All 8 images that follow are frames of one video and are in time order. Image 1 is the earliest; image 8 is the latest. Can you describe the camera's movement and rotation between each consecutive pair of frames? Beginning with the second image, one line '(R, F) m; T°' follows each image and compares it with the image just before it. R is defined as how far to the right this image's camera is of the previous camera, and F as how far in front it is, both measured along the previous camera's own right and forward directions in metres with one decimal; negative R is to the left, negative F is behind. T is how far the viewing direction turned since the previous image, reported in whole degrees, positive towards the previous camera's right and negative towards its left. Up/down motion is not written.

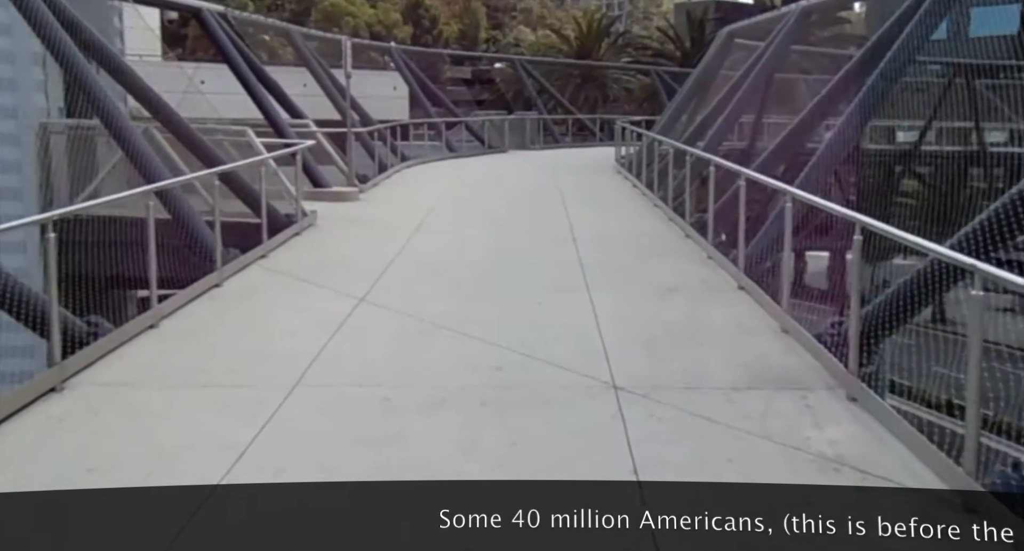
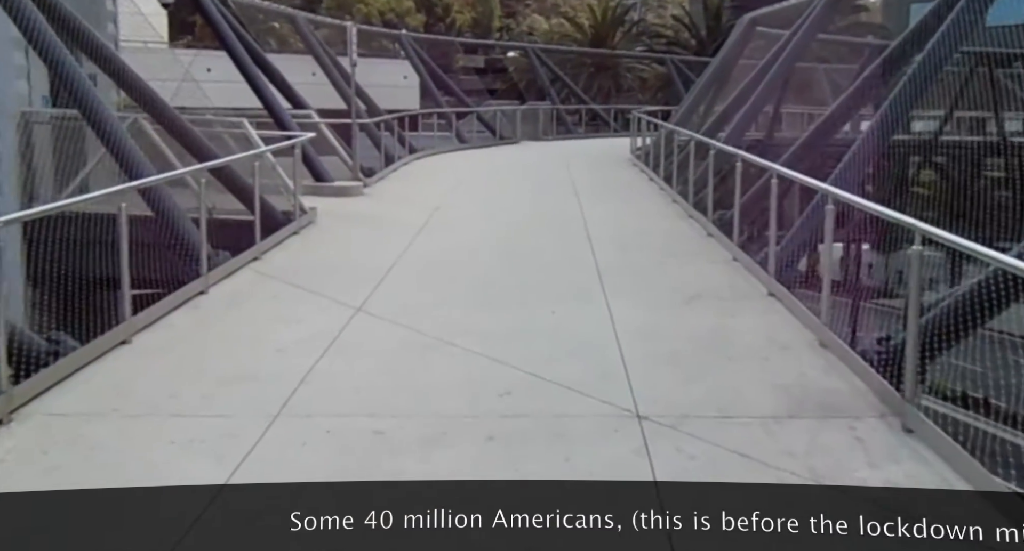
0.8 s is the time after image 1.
(0.0, +0.5) m; -1°
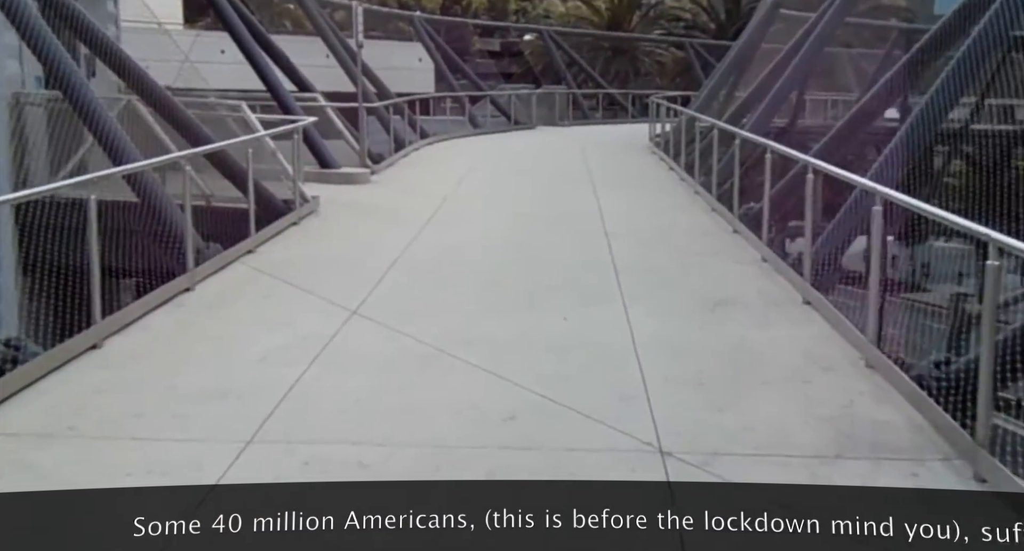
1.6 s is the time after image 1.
(0.0, +0.5) m; -1°
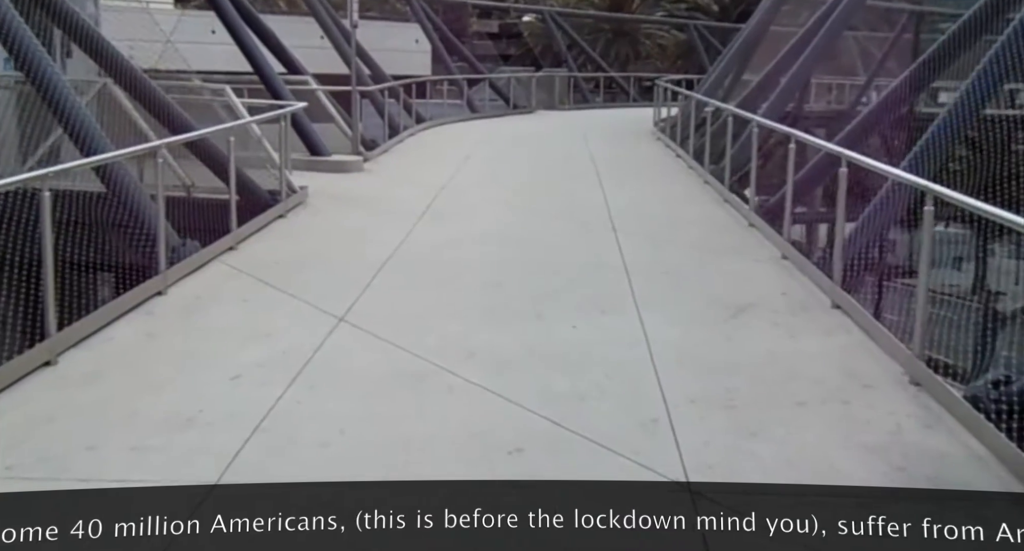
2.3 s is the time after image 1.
(0.0, +0.5) m; 0°
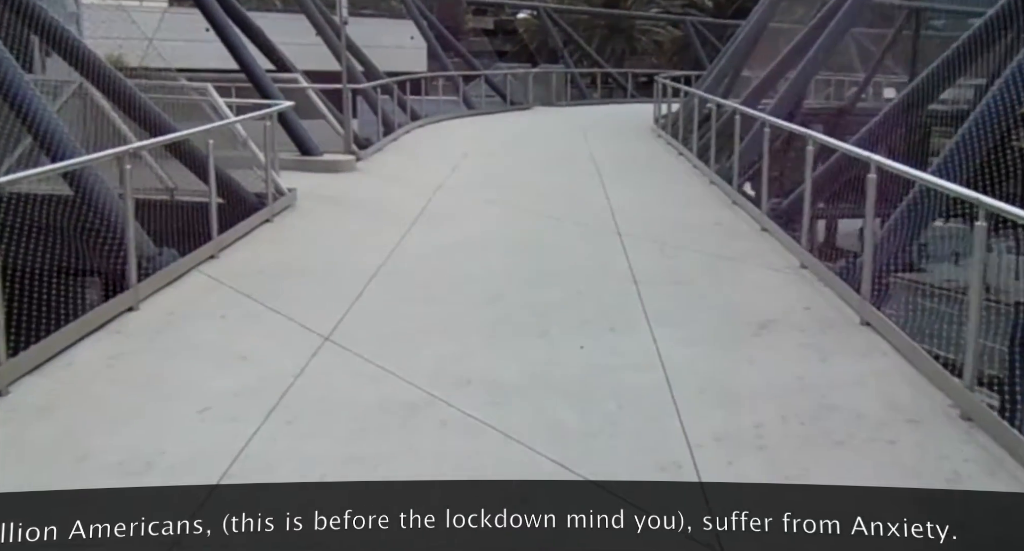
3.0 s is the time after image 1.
(0.0, +0.4) m; 0°
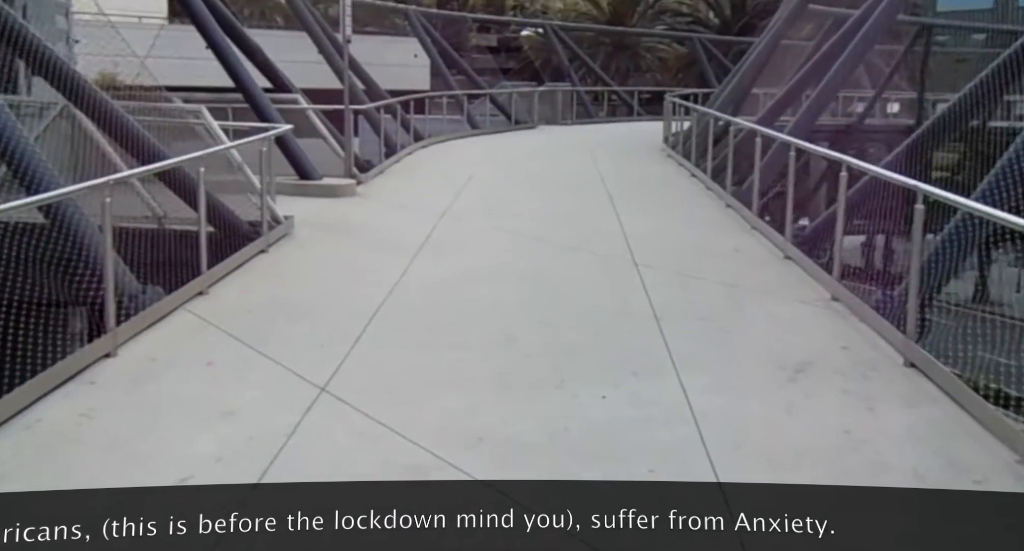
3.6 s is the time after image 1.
(0.0, +0.4) m; 0°
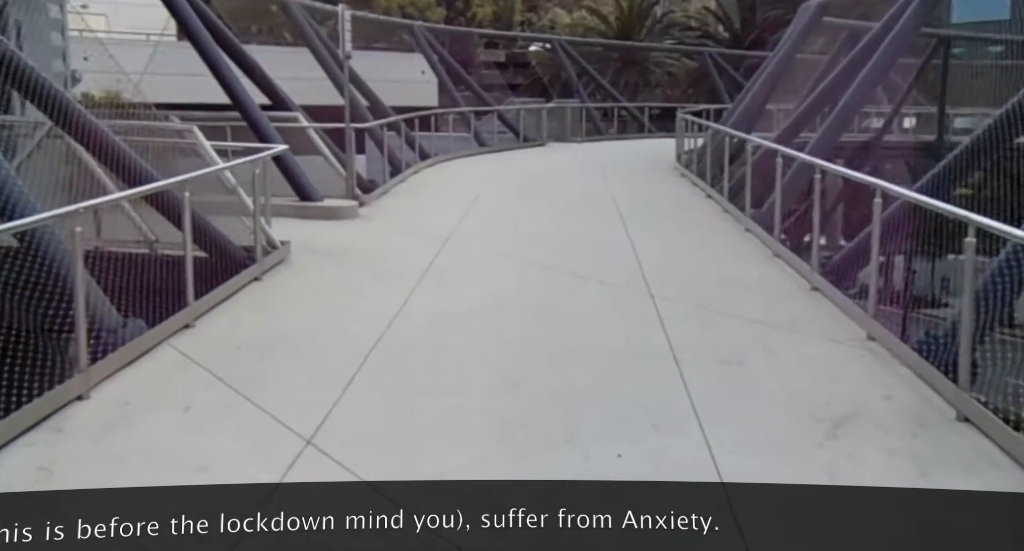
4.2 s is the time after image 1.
(0.0, +0.4) m; -1°
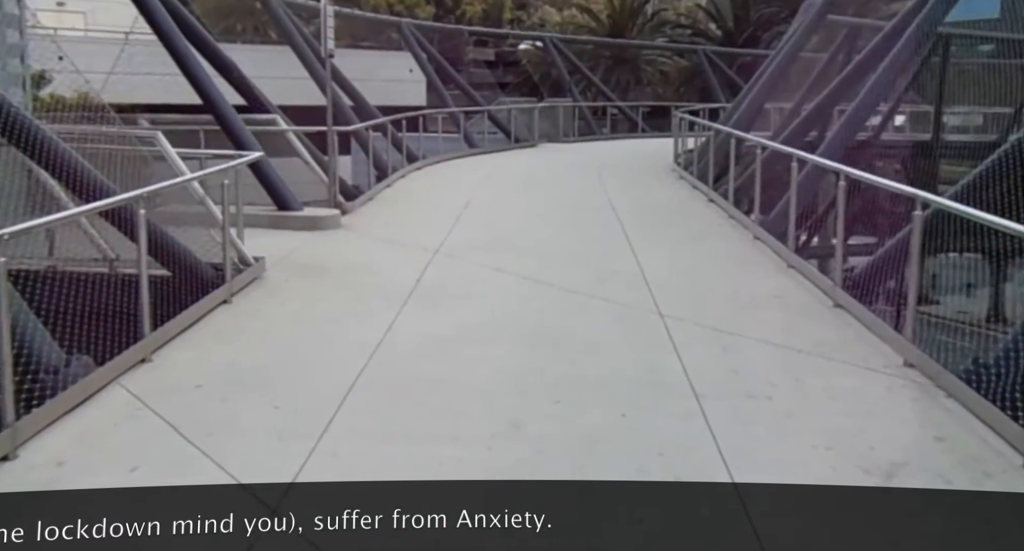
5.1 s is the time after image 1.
(0.0, +0.6) m; +1°
